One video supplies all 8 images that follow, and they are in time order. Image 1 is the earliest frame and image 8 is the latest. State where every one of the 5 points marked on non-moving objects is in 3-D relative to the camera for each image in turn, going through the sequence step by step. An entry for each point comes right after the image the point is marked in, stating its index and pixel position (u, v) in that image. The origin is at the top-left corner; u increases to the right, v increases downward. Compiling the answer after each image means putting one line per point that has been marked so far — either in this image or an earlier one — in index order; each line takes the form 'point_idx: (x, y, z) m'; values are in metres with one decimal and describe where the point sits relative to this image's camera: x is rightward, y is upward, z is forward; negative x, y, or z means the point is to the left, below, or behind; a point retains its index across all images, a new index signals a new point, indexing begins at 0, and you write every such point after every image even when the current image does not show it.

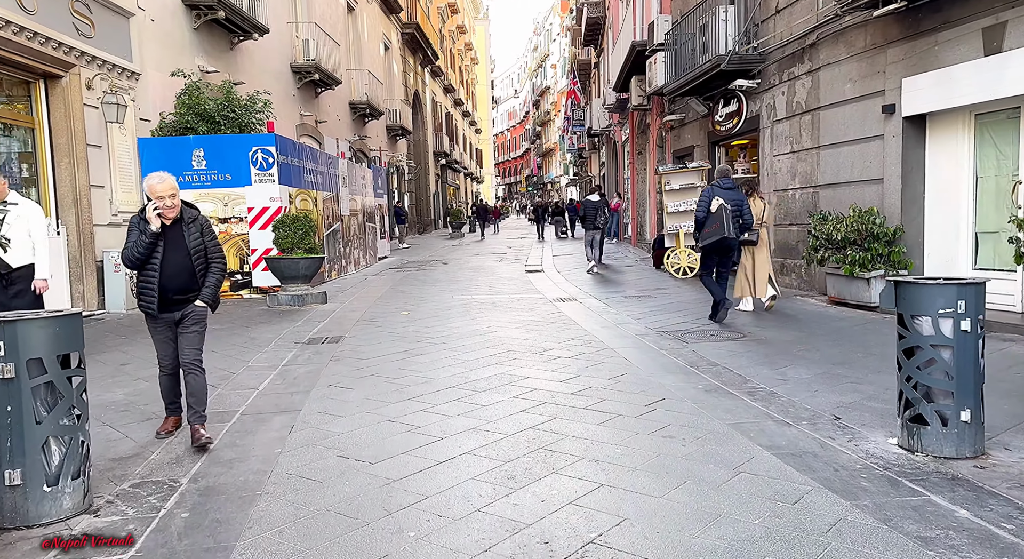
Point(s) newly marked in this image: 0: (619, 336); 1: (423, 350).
0: (+1.1, -0.6, +8.0) m
1: (-0.9, -0.7, +7.5) m
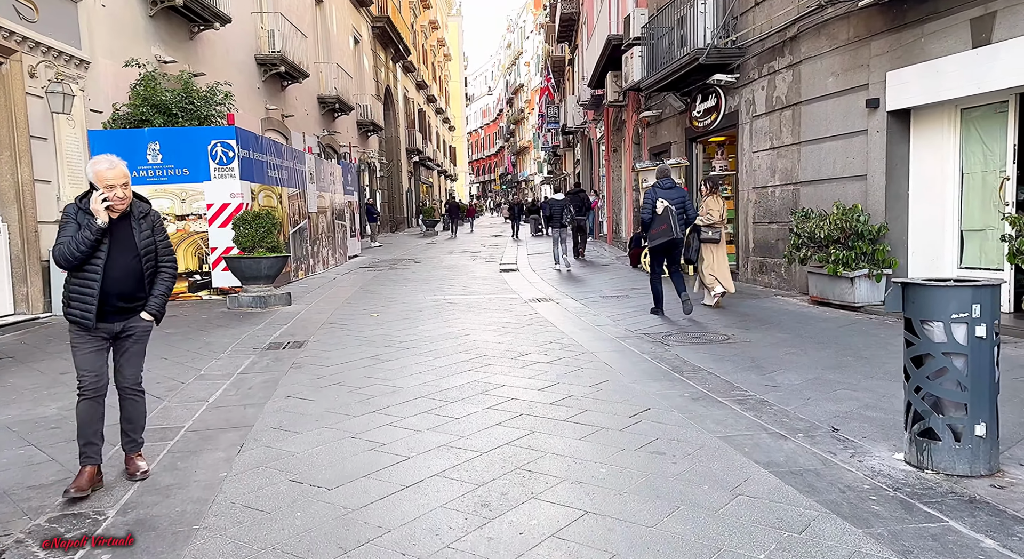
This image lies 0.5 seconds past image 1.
0: (+0.8, -0.6, +7.6) m
1: (-1.1, -0.7, +7.1) m
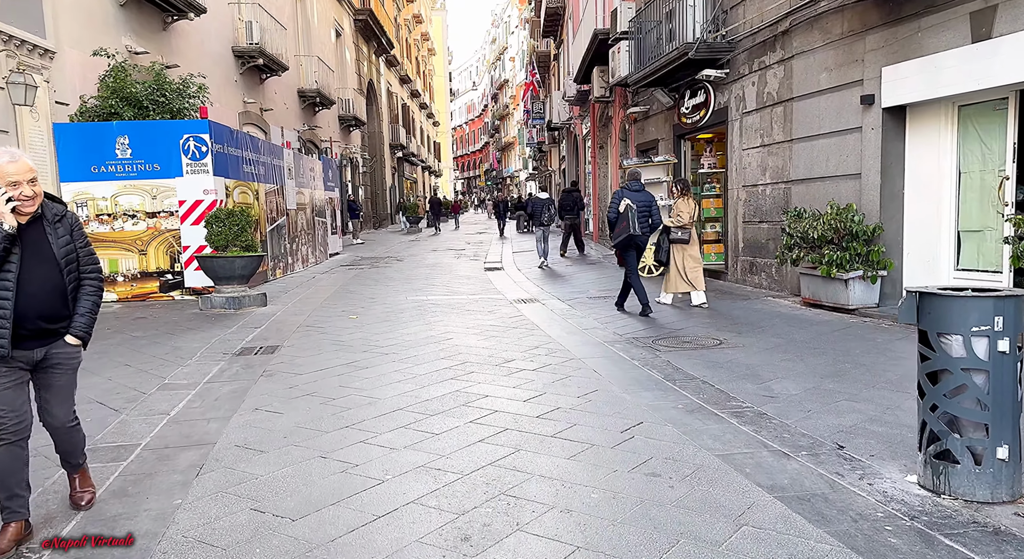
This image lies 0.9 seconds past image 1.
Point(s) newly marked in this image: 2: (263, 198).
0: (+0.7, -0.6, +7.3) m
1: (-1.3, -0.7, +6.7) m
2: (-4.4, +1.4, +13.7) m
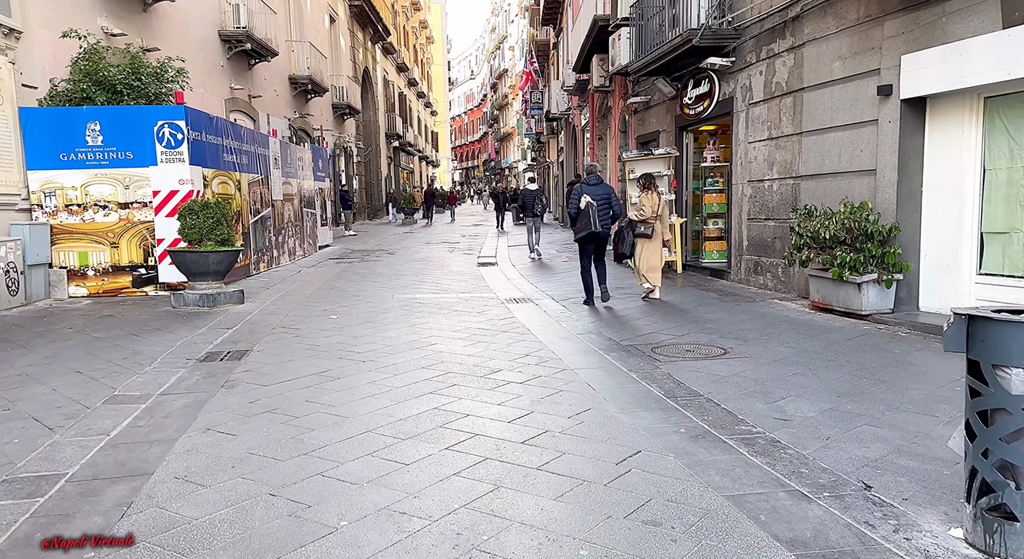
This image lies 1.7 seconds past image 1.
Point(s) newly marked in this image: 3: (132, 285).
0: (+0.6, -0.6, +6.7) m
1: (-1.4, -0.7, +6.2) m
2: (-4.5, +1.5, +13.1) m
3: (-5.3, -0.1, +10.9) m
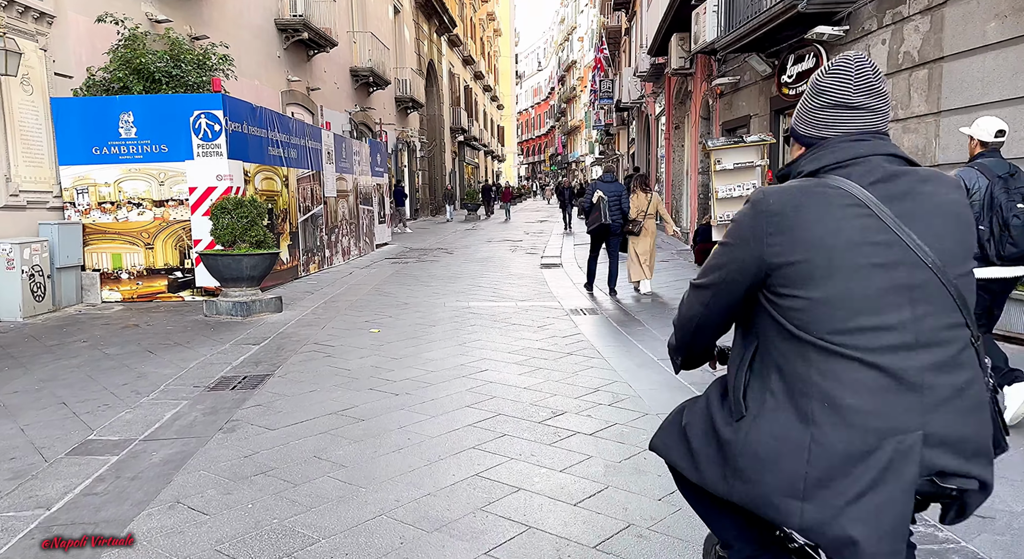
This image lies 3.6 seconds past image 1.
0: (+1.1, -0.7, +5.4) m
1: (-0.9, -0.8, +5.0) m
2: (-3.4, +1.5, +12.1) m
3: (-4.5, -0.1, +10.0) m
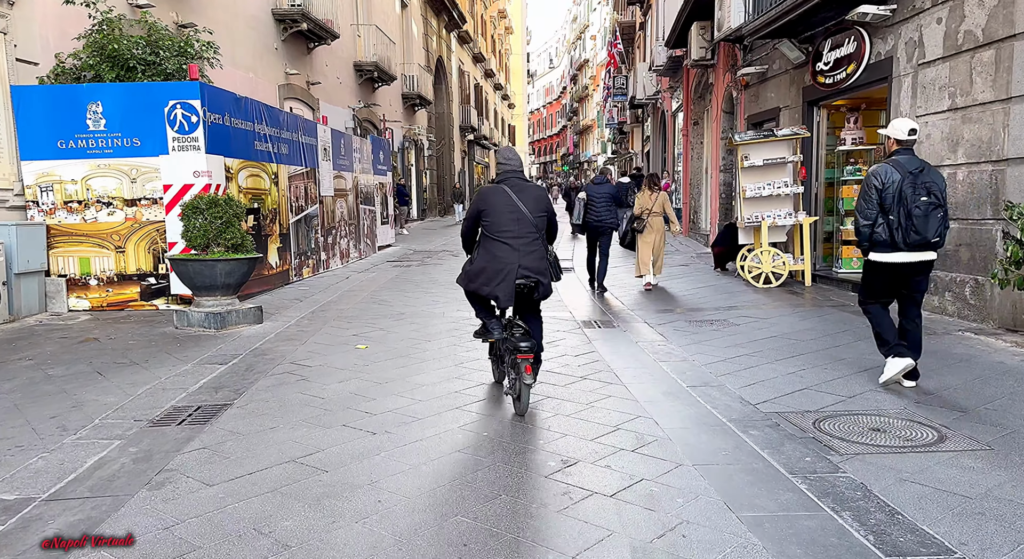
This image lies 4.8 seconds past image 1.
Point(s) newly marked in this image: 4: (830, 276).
0: (+1.1, -0.8, +4.4) m
1: (-0.9, -0.9, +4.0) m
2: (-3.3, +1.4, +11.2) m
3: (-4.4, -0.2, +9.1) m
4: (+4.0, 0.0, +9.9) m
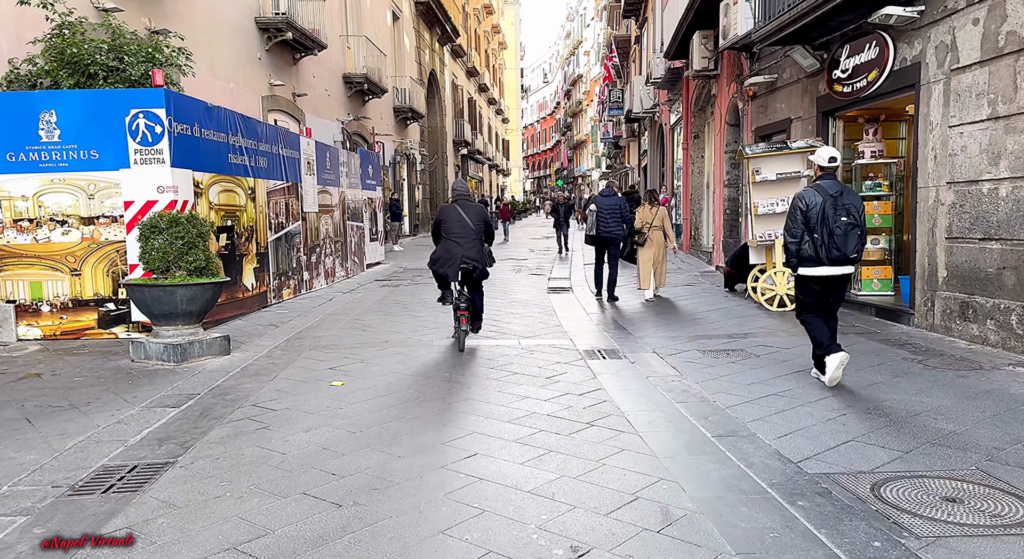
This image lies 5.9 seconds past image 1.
0: (+1.0, -1.0, +3.6) m
1: (-0.9, -1.1, +3.2) m
2: (-3.4, +1.1, +10.4) m
3: (-4.5, -0.5, +8.3) m
4: (+4.0, -0.2, +9.2) m
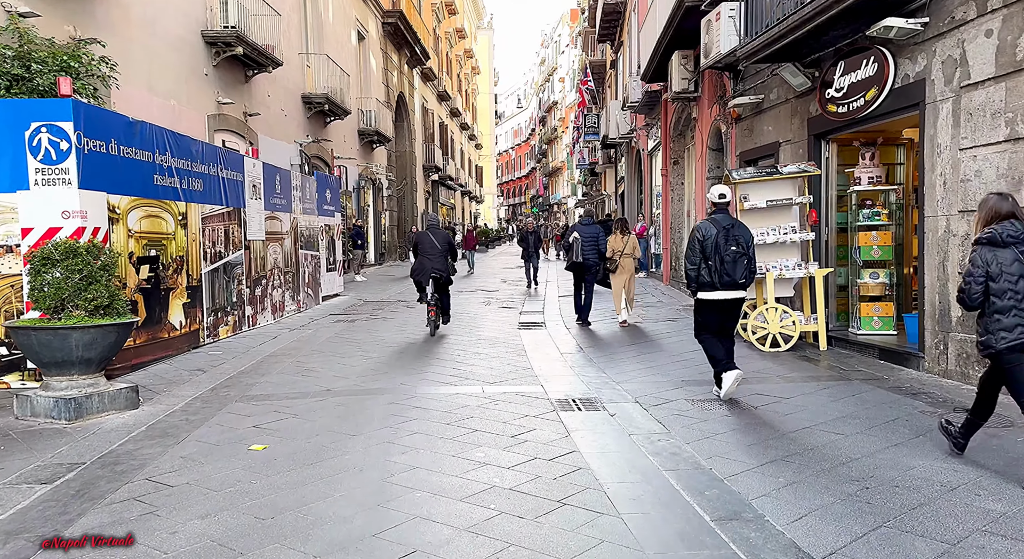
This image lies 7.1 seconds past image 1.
0: (+0.8, -1.2, +2.6) m
1: (-1.1, -1.3, +2.1) m
2: (-3.8, +0.7, +9.4) m
3: (-4.8, -0.9, +7.1) m
4: (+3.6, -0.7, +8.3) m
